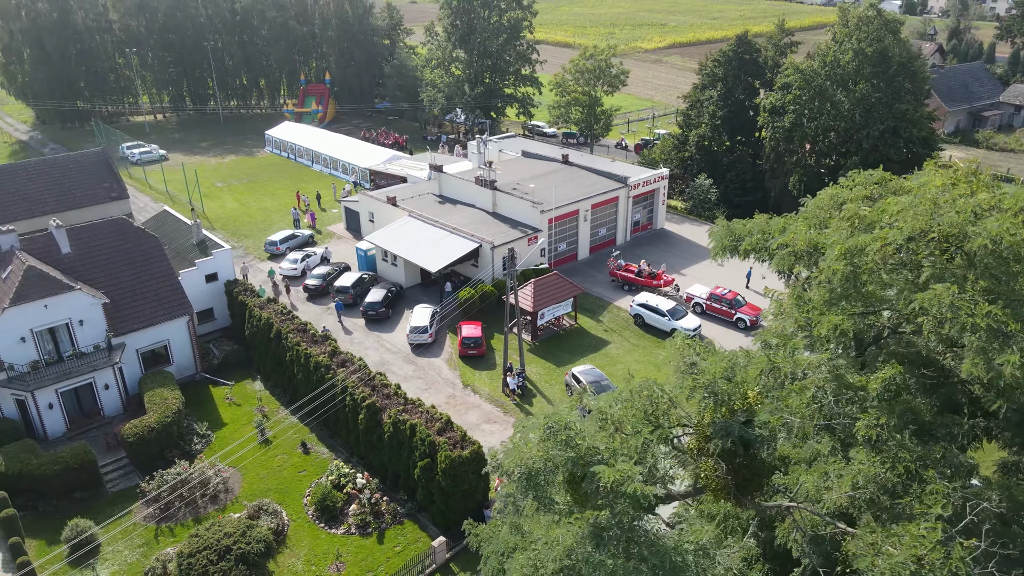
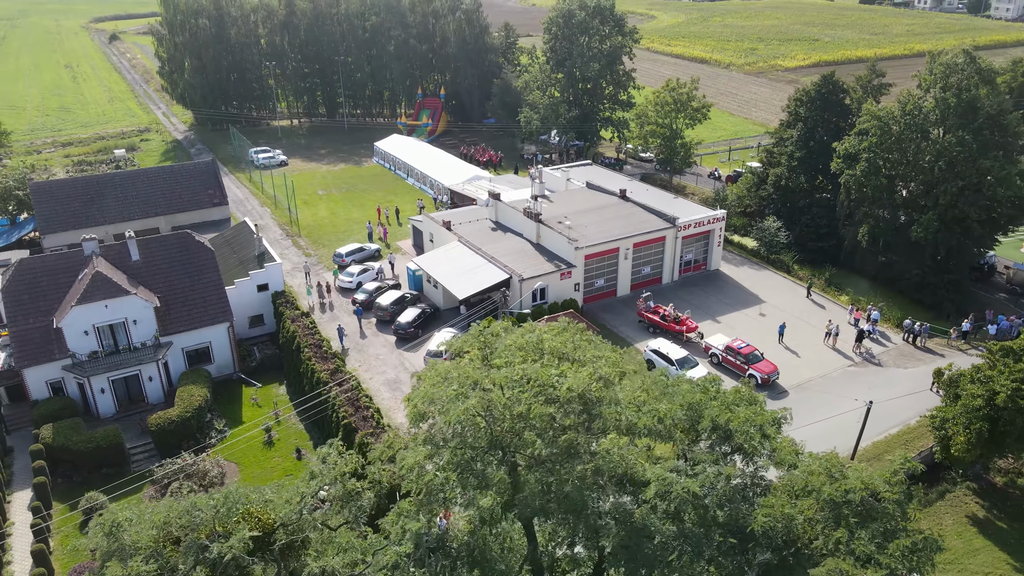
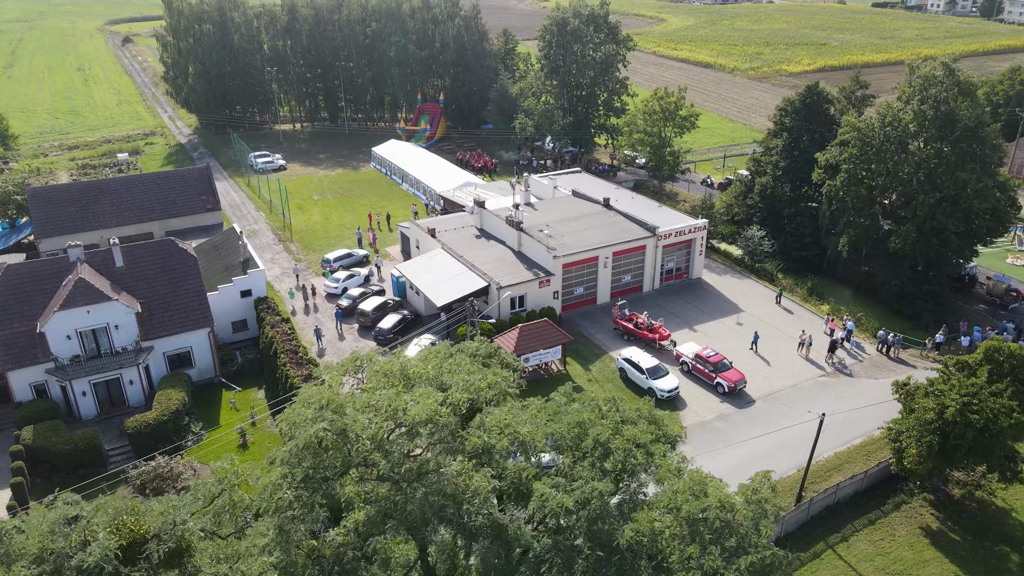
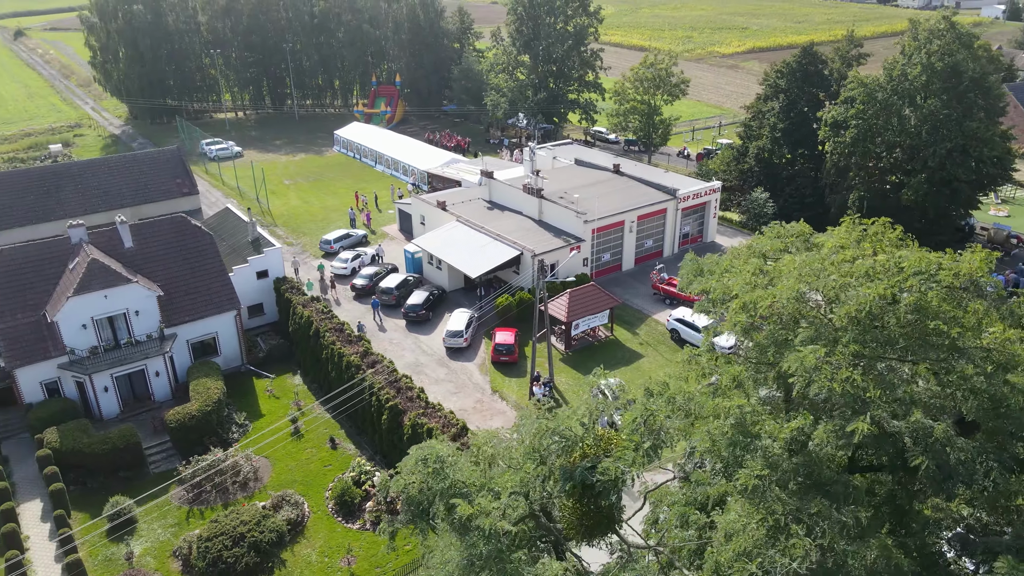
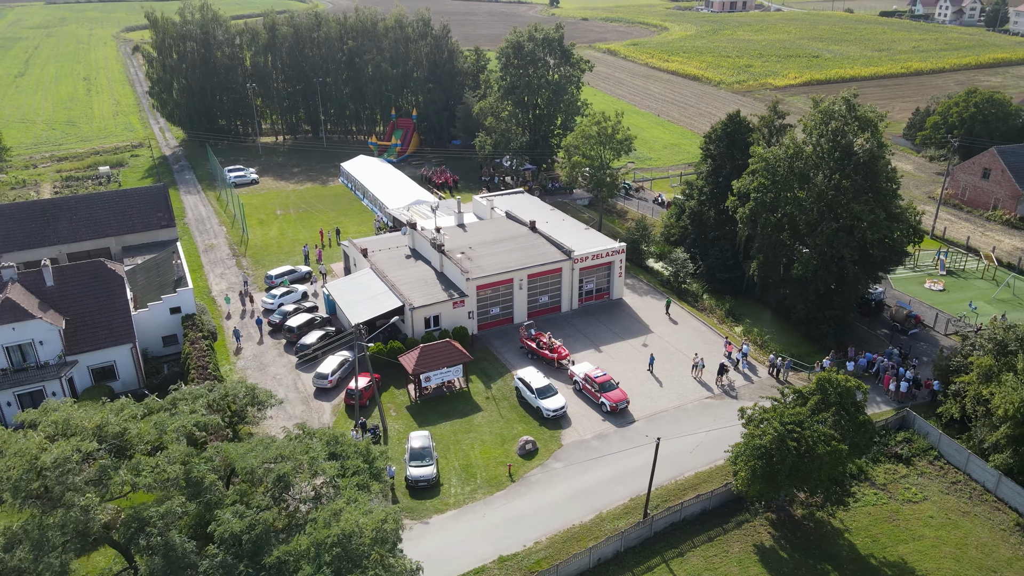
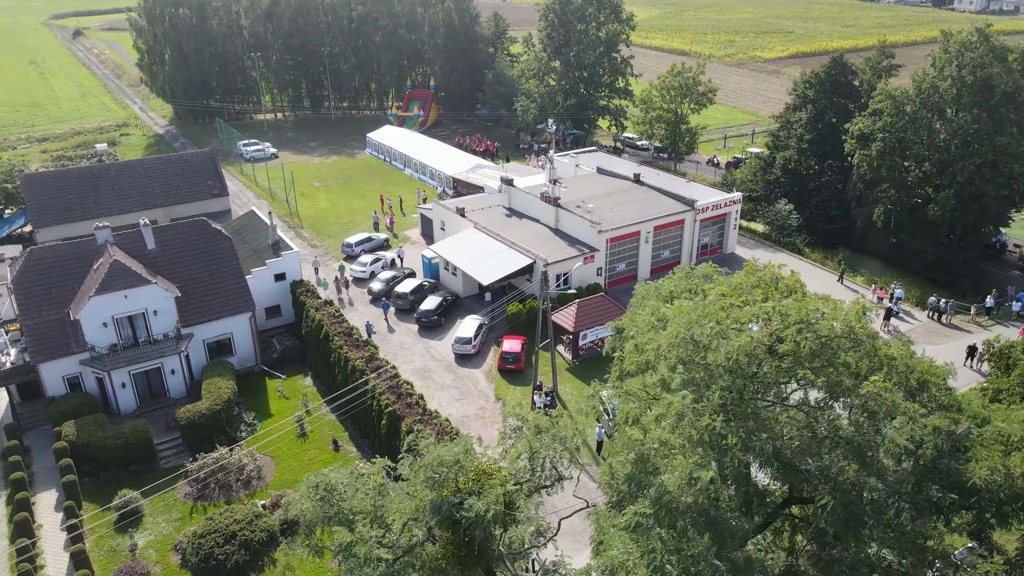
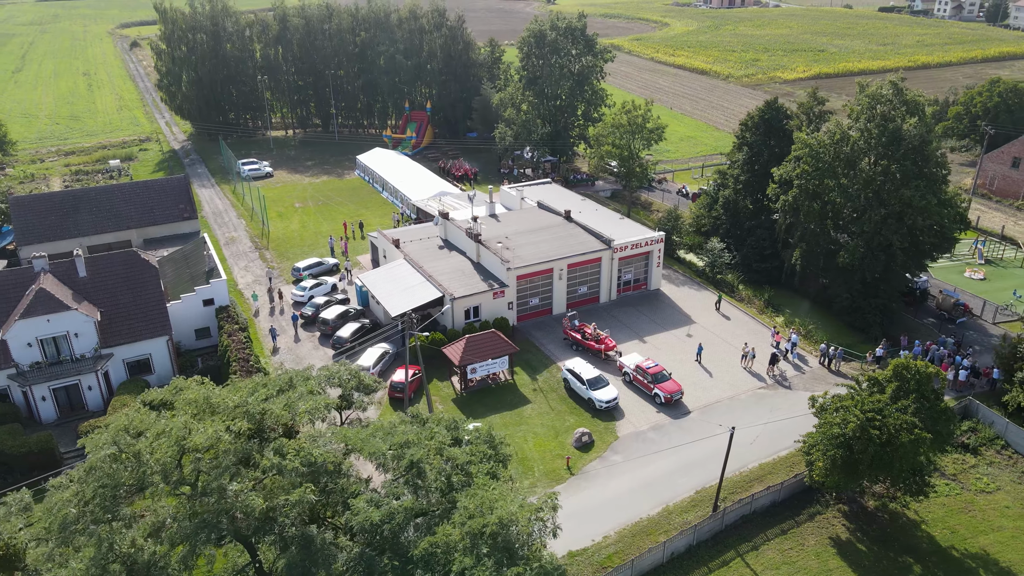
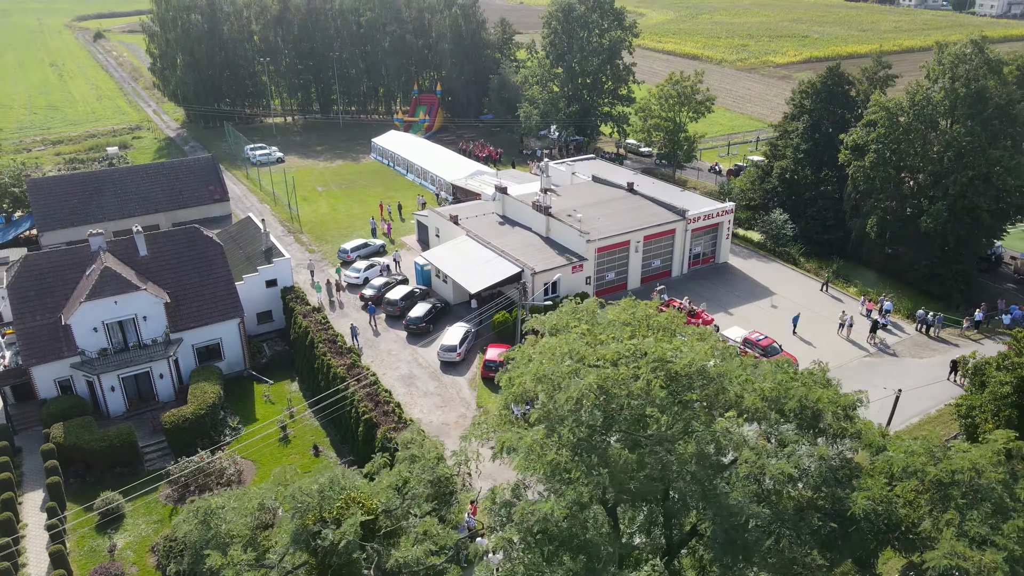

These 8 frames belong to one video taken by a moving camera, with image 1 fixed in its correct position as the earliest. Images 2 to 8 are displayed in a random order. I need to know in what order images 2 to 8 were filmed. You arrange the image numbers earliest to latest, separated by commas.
4, 6, 8, 2, 3, 7, 5
